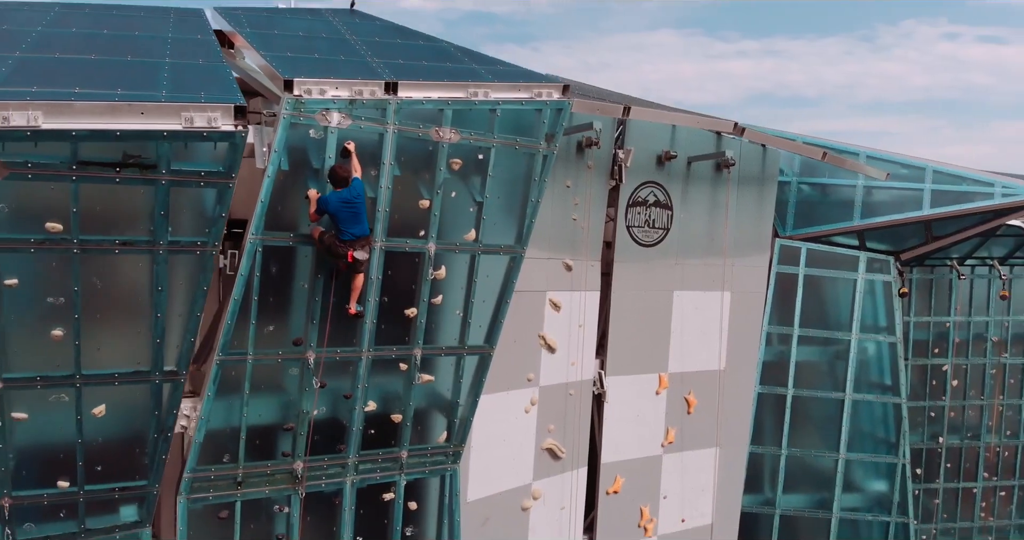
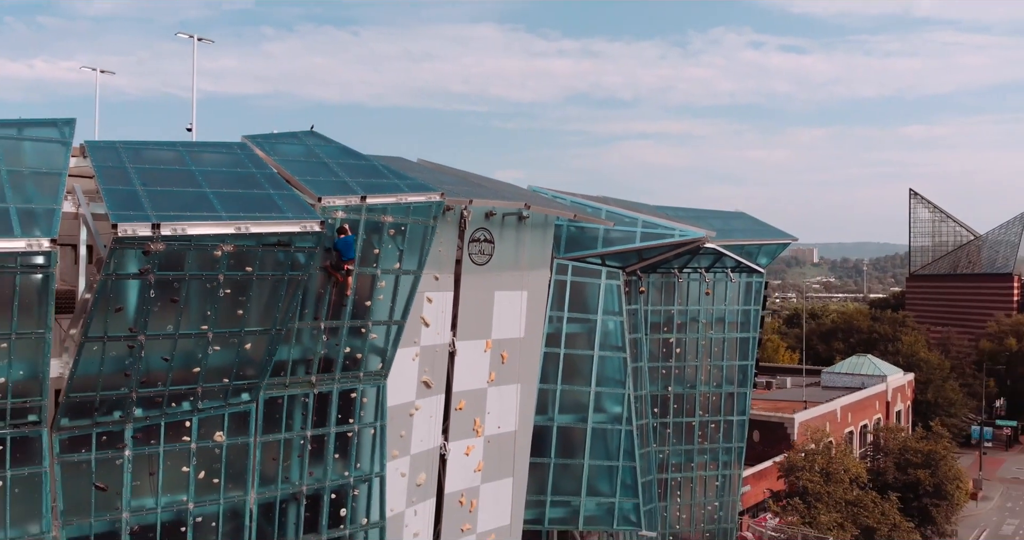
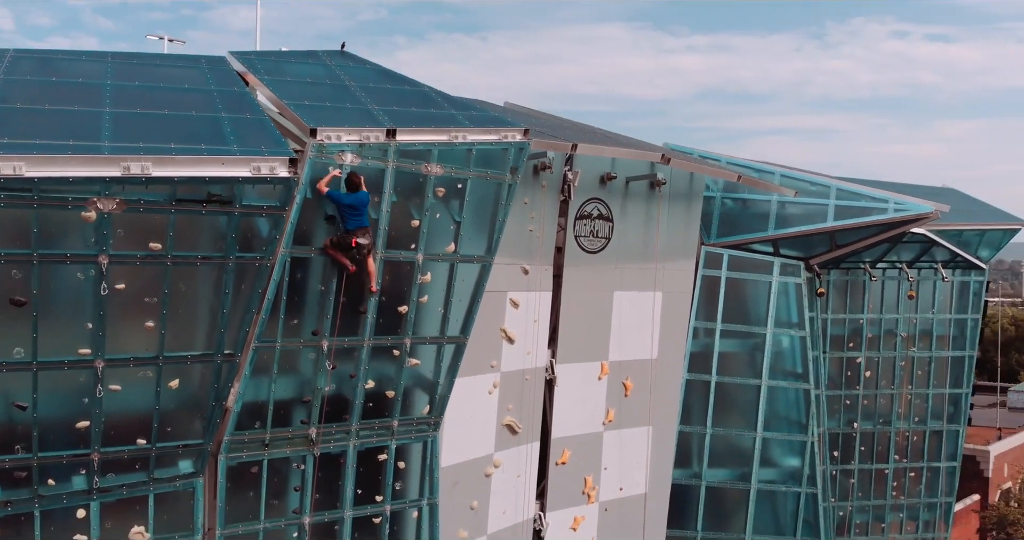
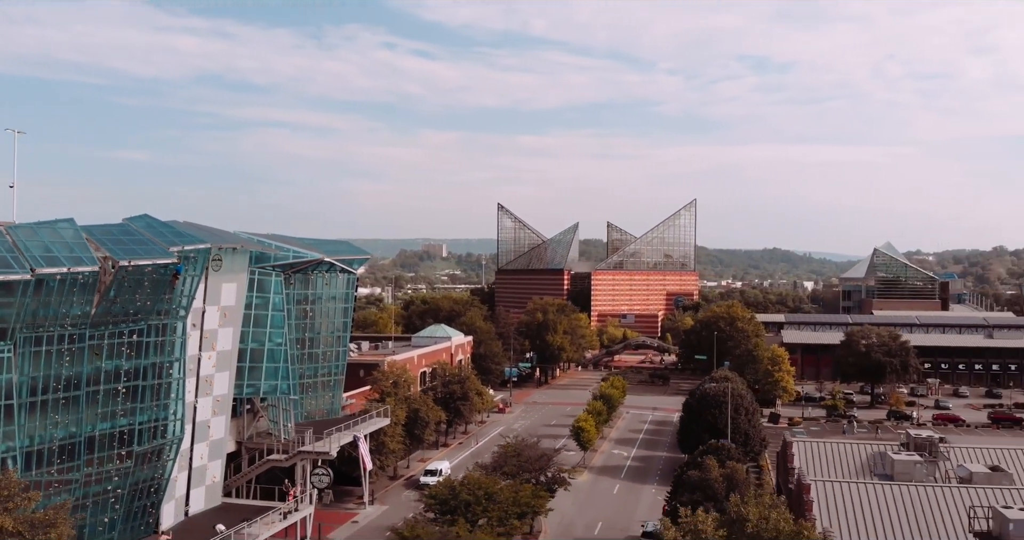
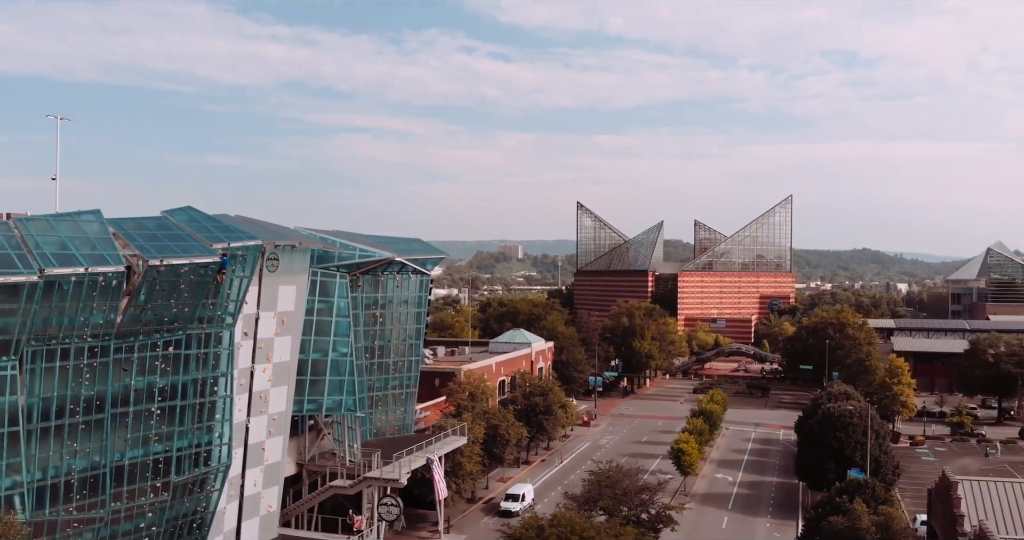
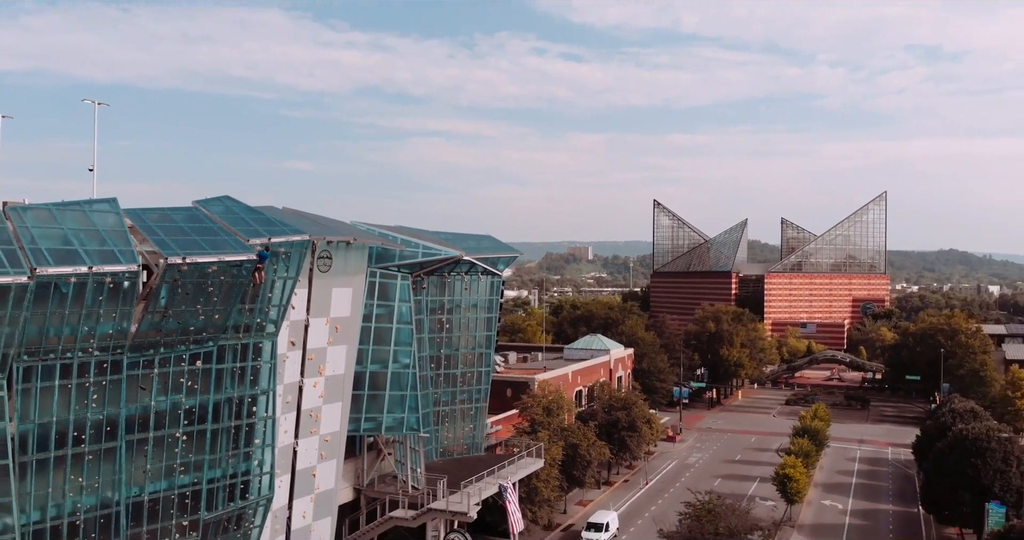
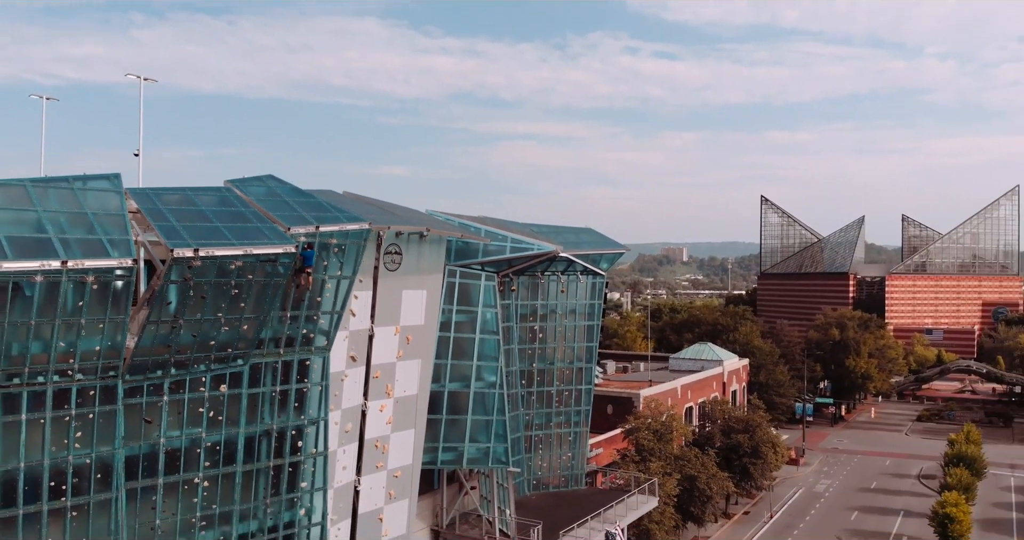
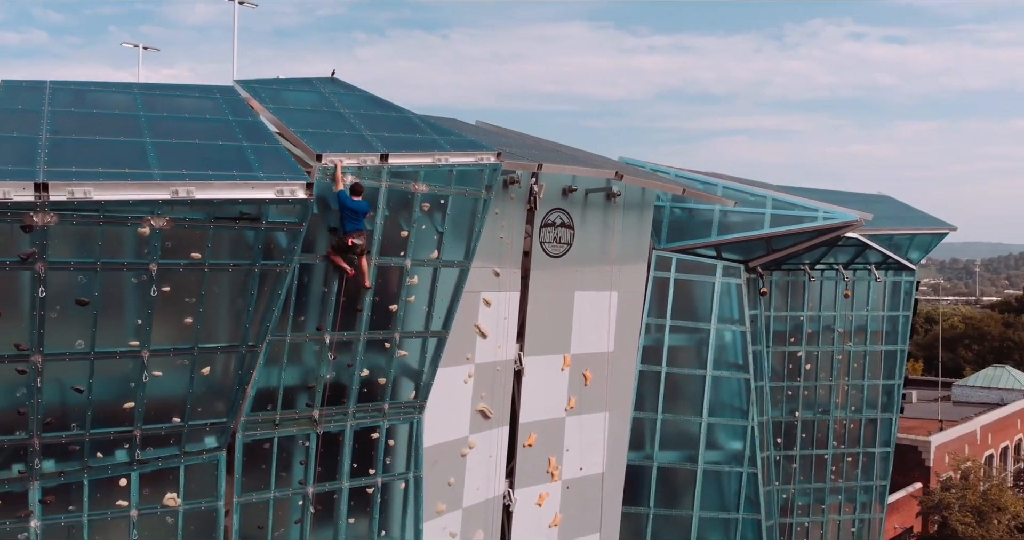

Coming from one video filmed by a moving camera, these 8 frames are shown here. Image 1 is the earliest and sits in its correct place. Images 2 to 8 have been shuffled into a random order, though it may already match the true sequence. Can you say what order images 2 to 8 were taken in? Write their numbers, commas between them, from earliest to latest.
3, 8, 2, 7, 6, 5, 4
